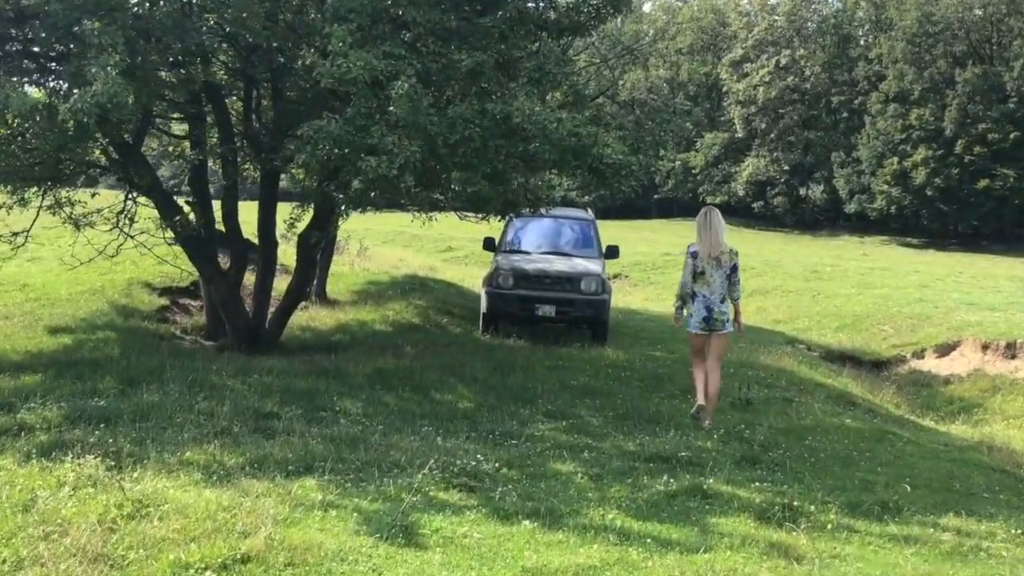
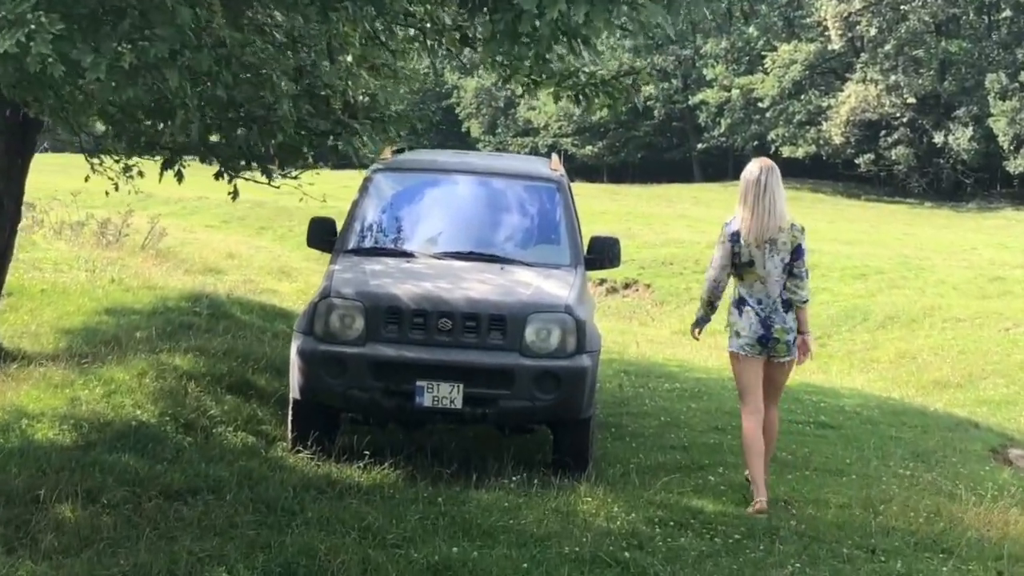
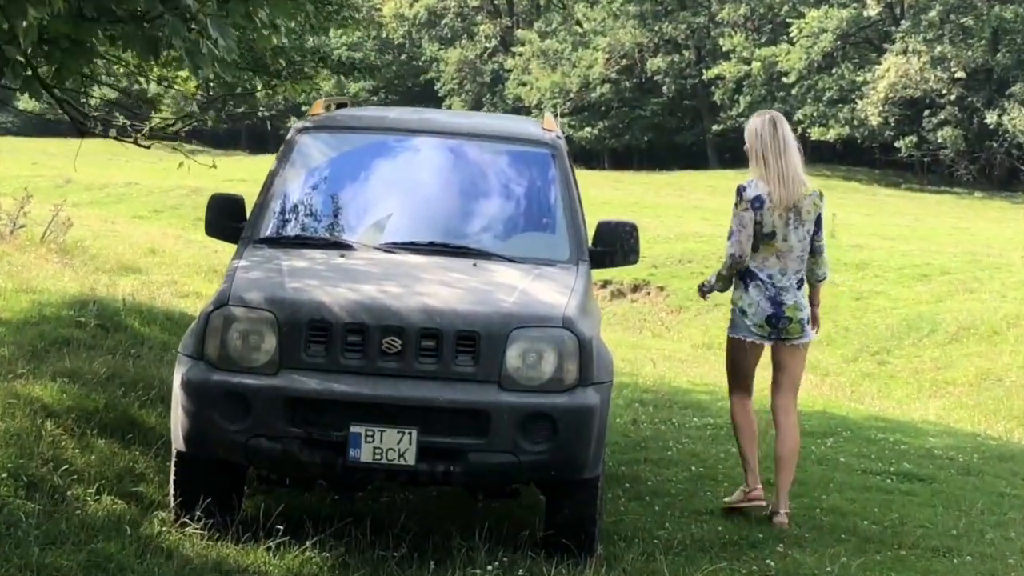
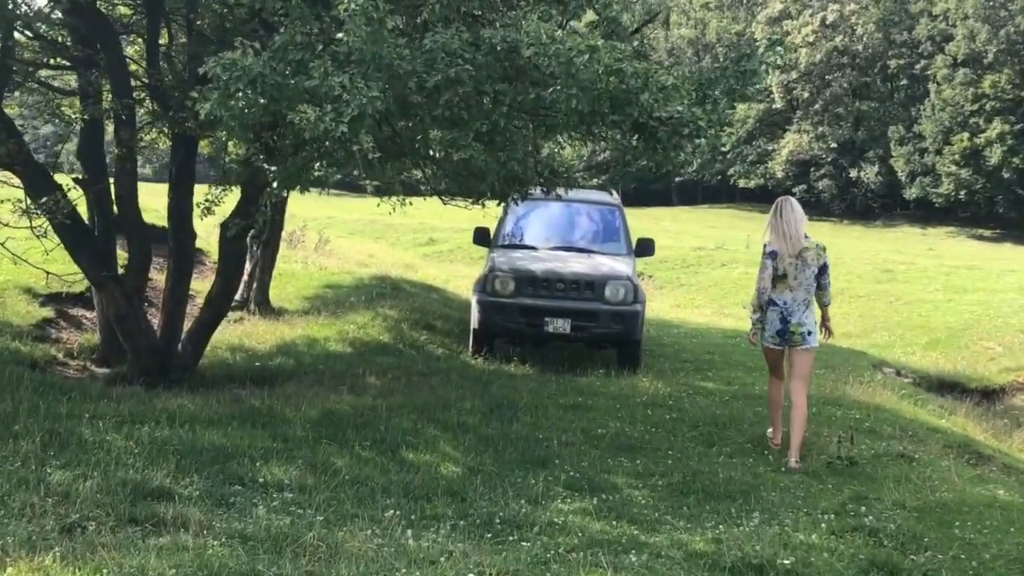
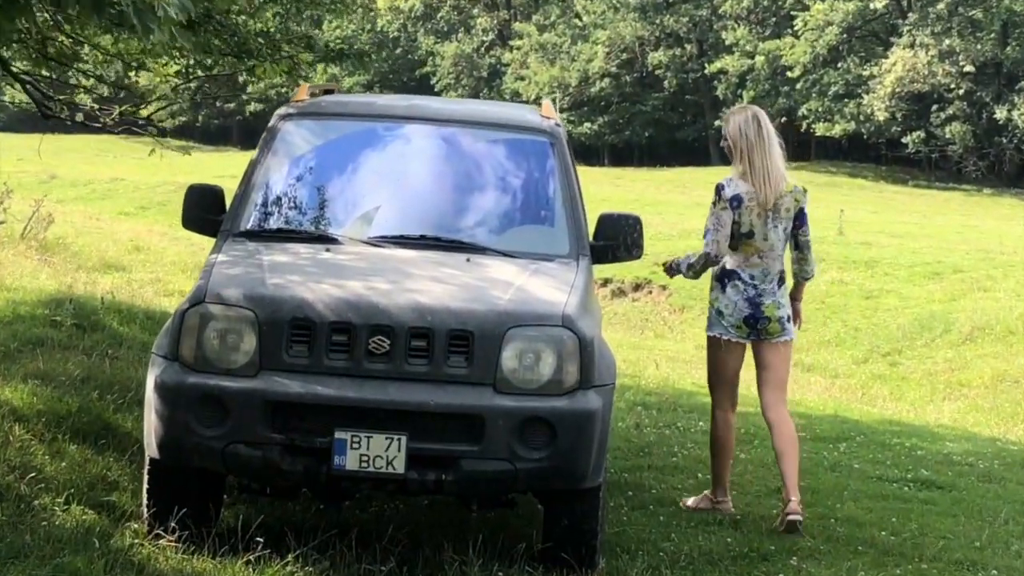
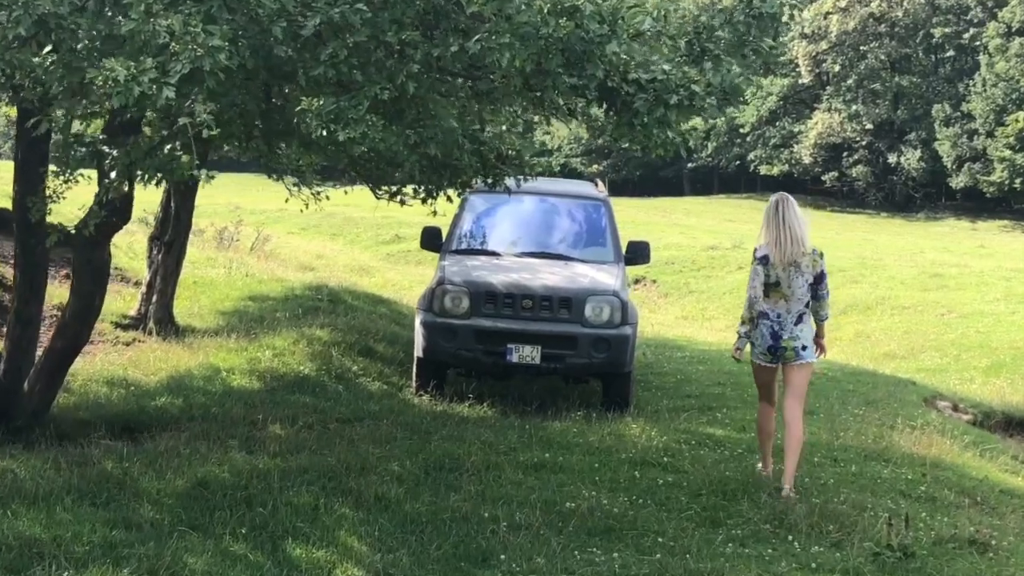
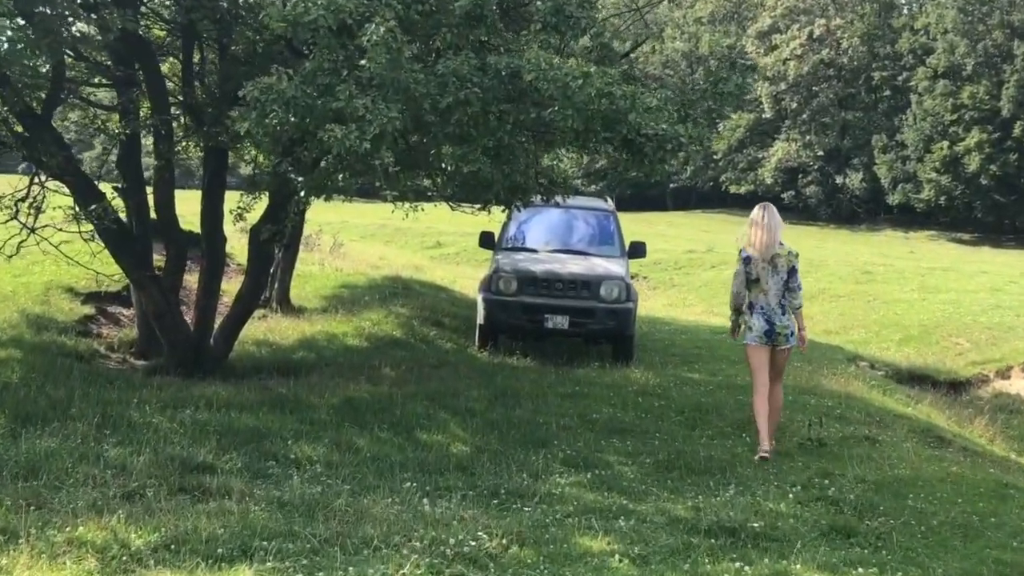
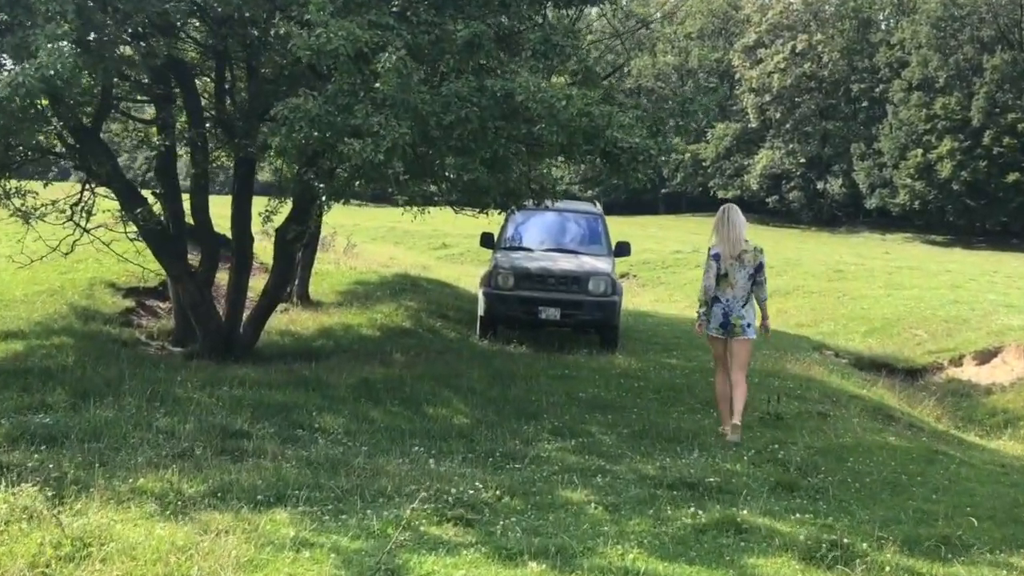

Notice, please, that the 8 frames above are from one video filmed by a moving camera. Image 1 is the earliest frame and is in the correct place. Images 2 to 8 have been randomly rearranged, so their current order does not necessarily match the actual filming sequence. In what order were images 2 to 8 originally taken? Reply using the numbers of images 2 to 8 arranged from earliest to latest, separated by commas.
8, 7, 4, 6, 2, 3, 5
